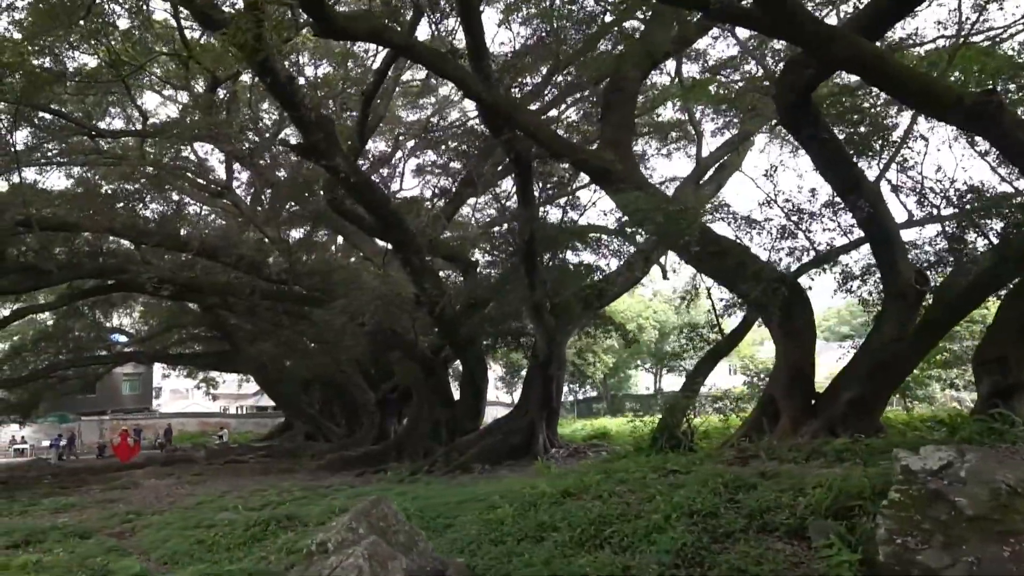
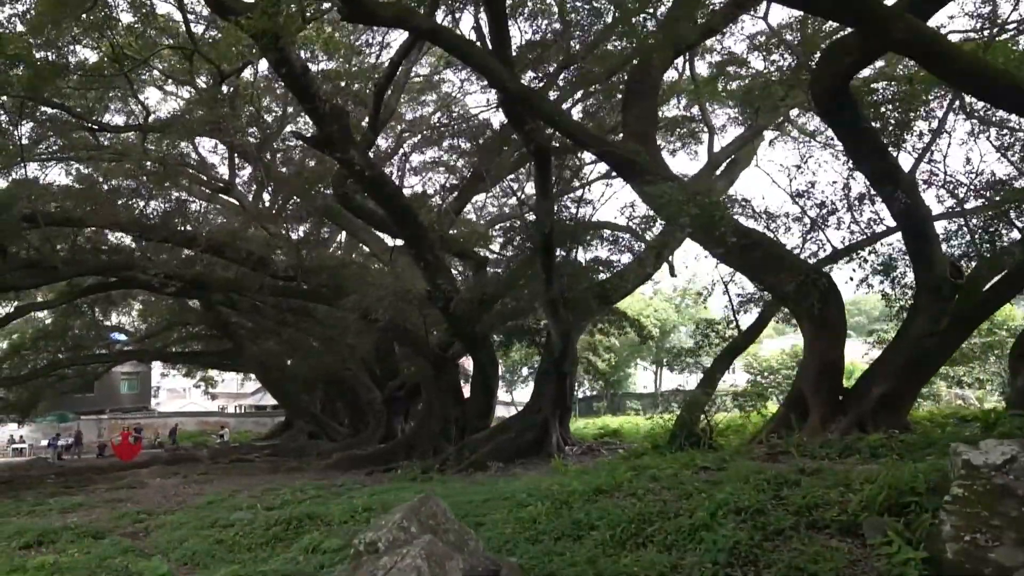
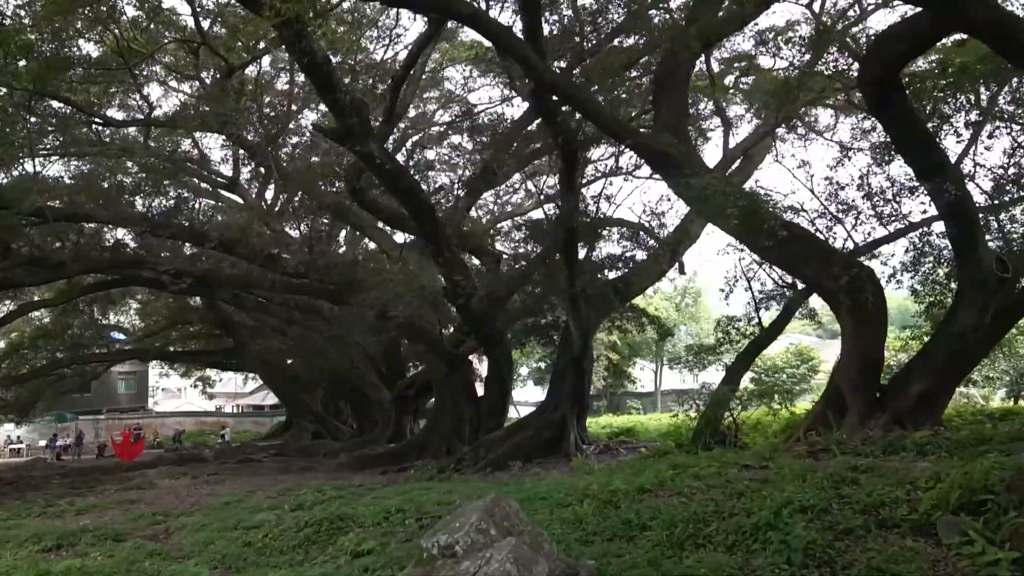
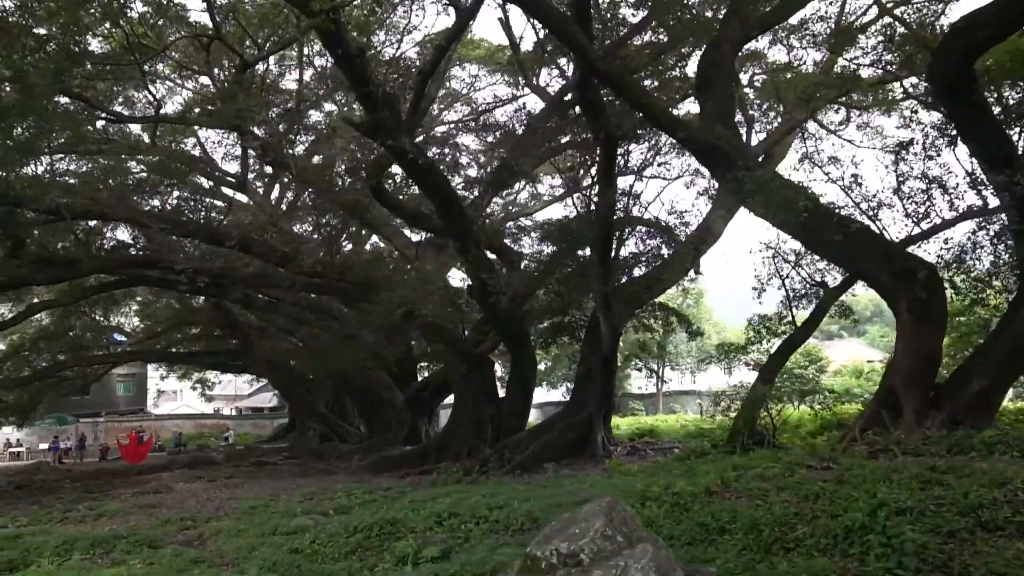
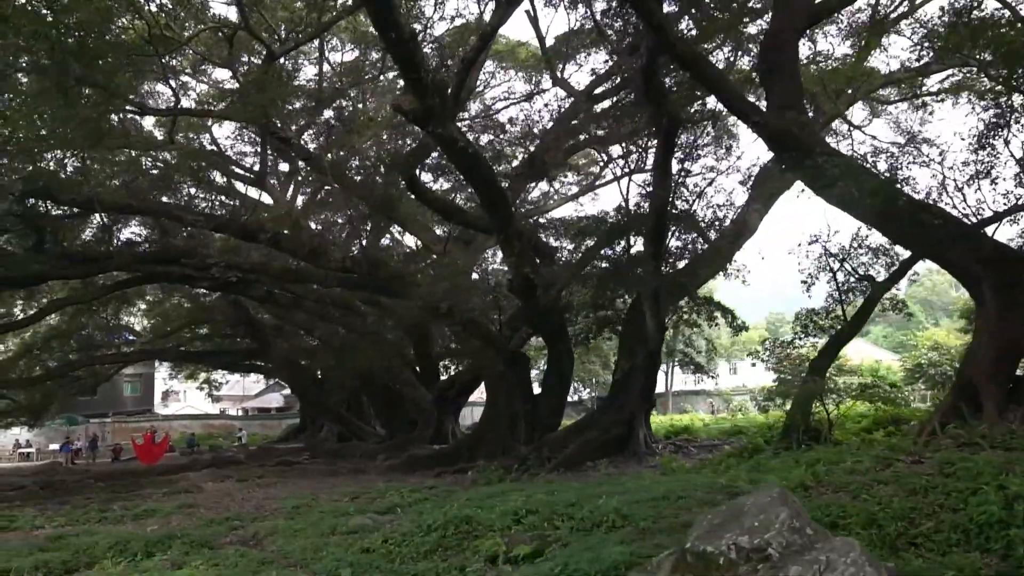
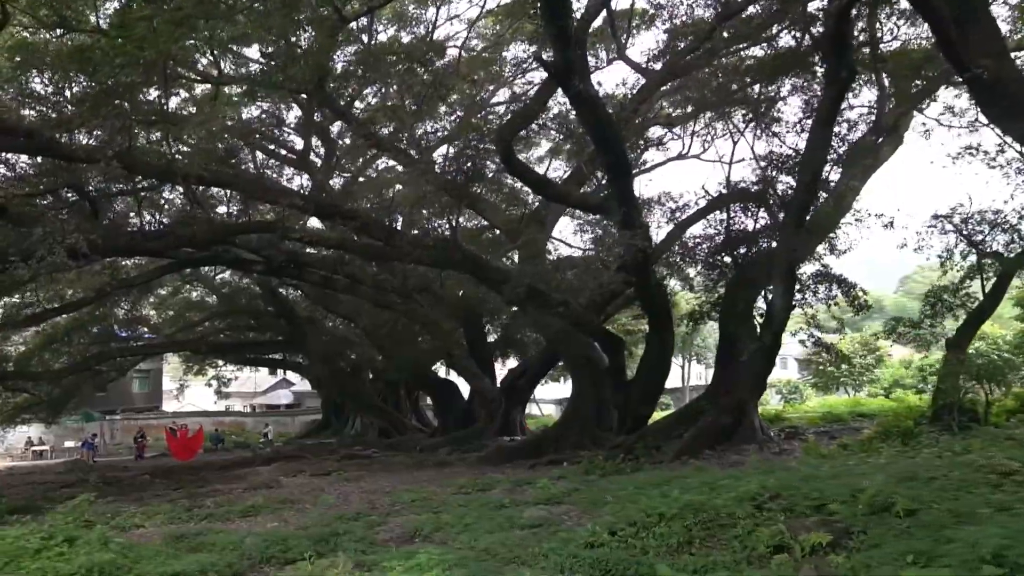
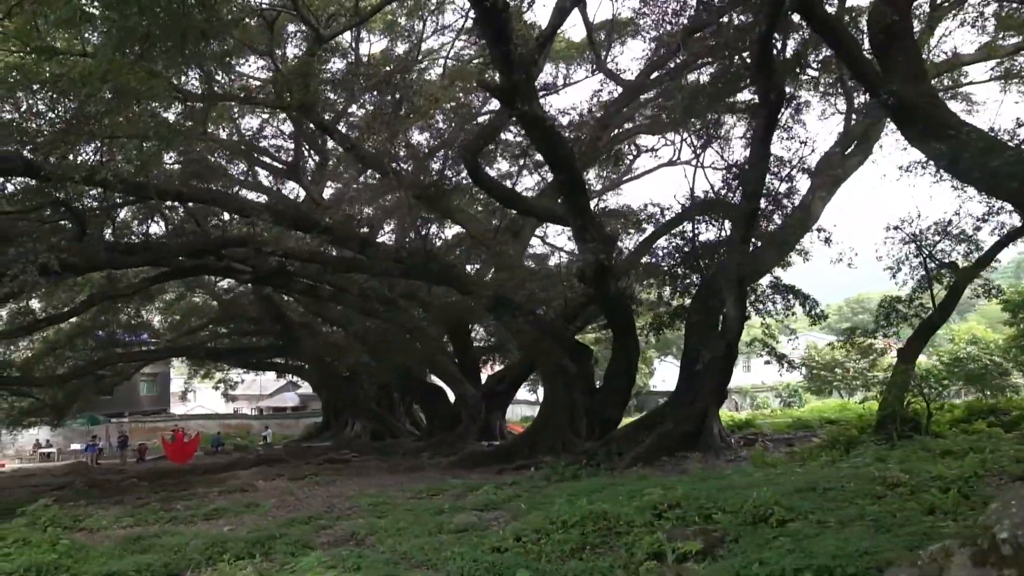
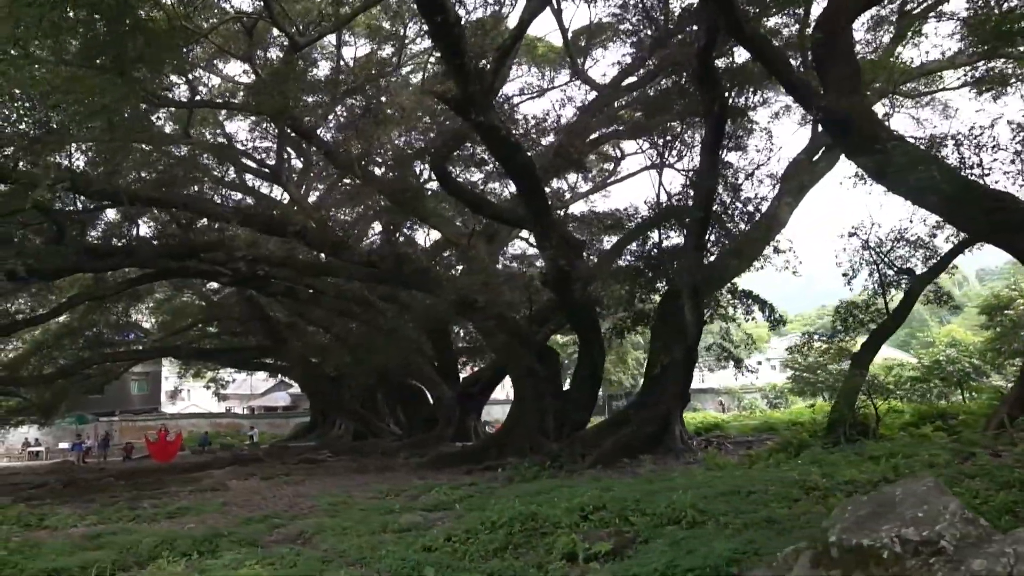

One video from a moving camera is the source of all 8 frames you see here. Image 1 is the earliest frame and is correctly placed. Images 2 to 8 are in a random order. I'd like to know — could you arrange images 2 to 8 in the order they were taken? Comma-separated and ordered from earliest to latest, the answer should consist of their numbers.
2, 3, 4, 5, 8, 7, 6
